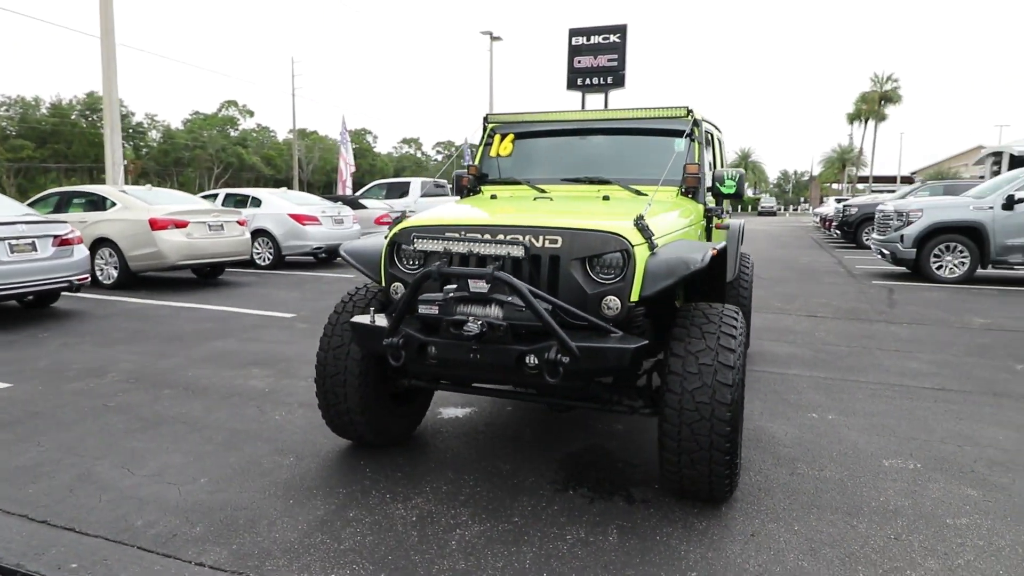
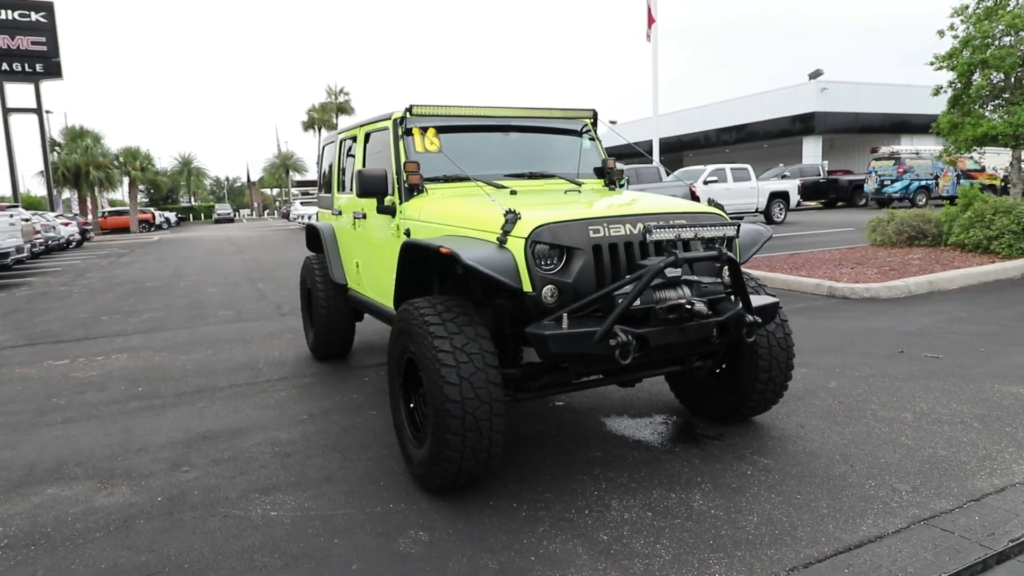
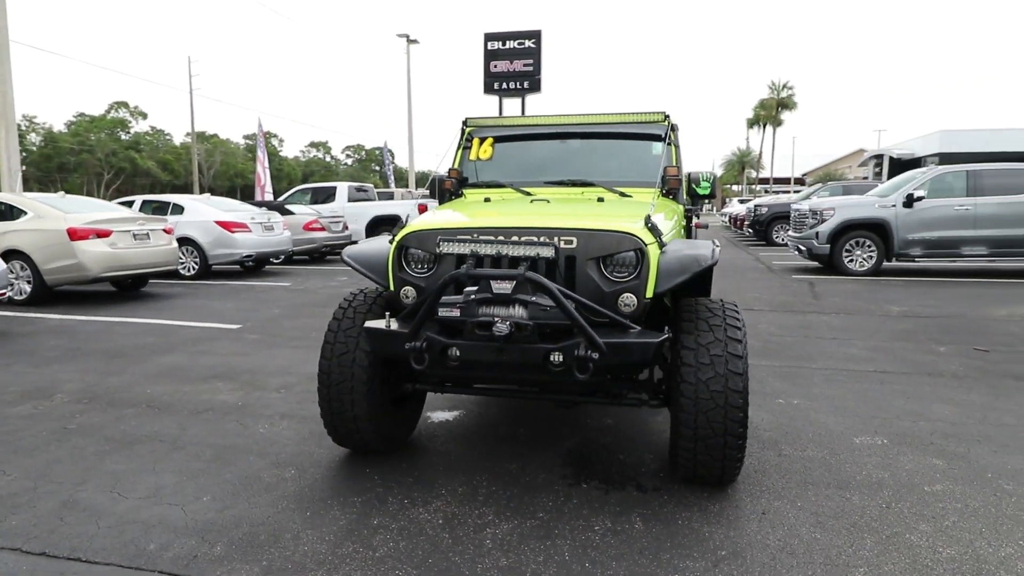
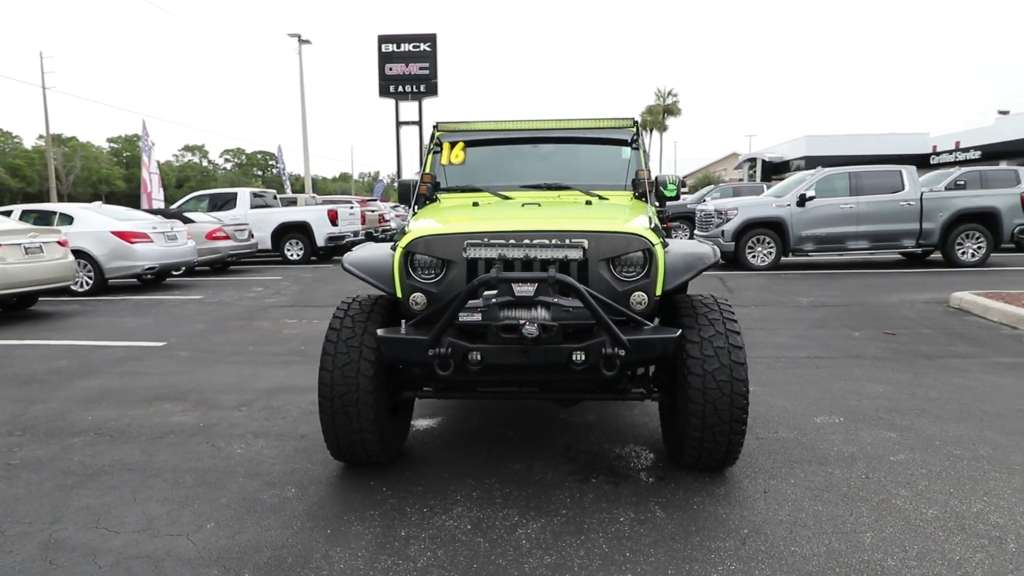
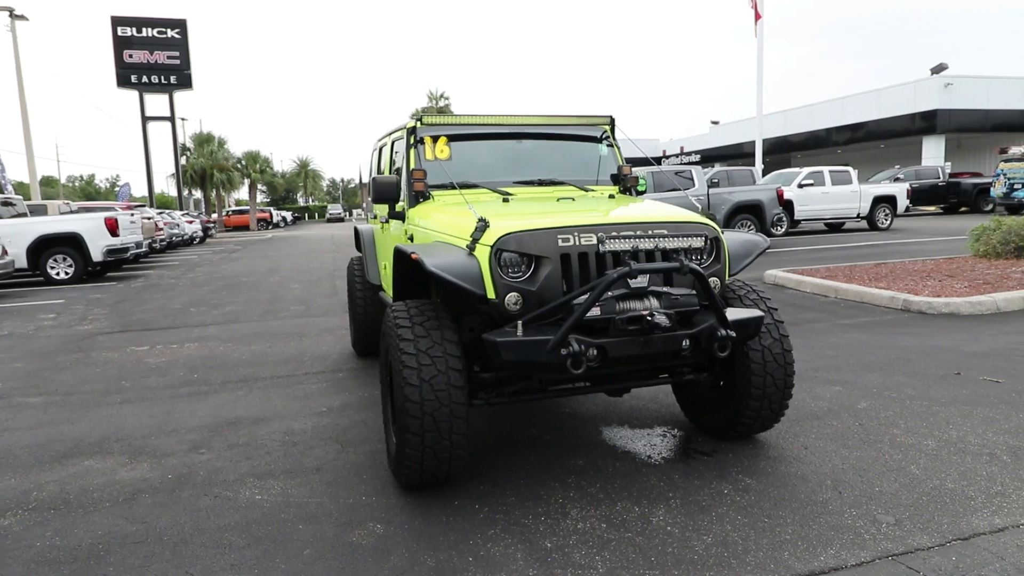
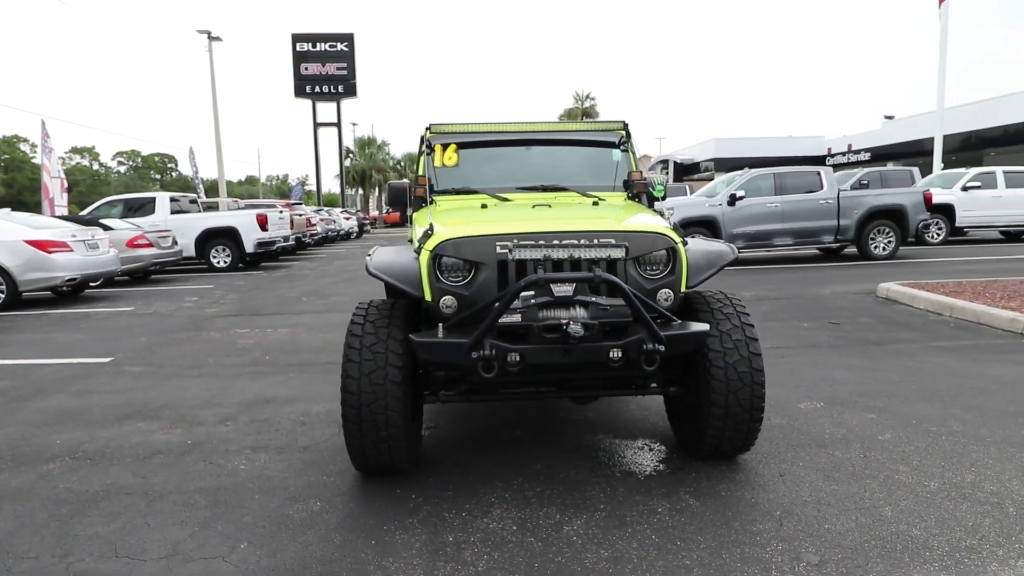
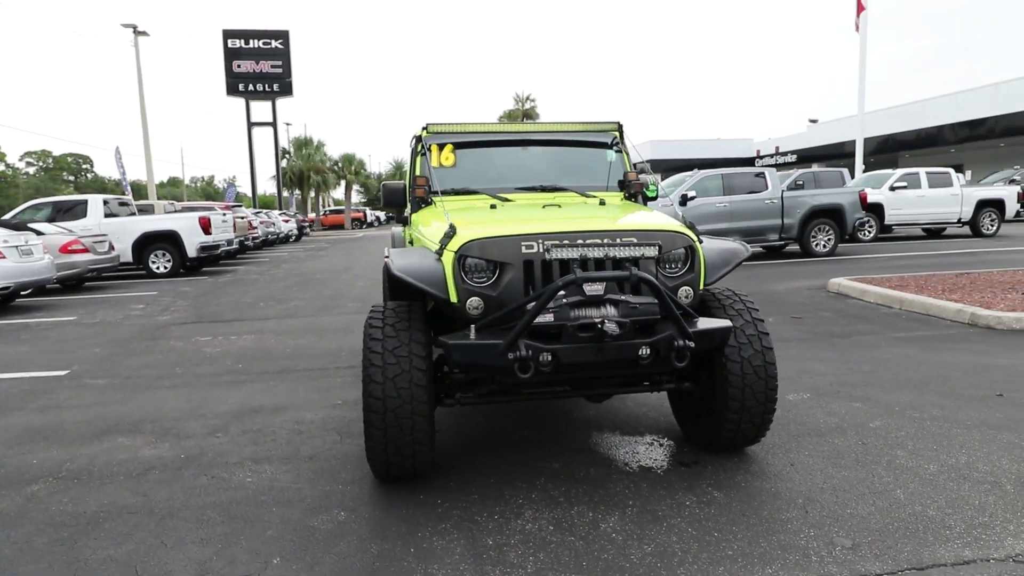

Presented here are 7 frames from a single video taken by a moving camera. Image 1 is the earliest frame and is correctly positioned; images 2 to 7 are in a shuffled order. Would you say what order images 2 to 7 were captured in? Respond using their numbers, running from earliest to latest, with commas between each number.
3, 4, 6, 7, 5, 2
